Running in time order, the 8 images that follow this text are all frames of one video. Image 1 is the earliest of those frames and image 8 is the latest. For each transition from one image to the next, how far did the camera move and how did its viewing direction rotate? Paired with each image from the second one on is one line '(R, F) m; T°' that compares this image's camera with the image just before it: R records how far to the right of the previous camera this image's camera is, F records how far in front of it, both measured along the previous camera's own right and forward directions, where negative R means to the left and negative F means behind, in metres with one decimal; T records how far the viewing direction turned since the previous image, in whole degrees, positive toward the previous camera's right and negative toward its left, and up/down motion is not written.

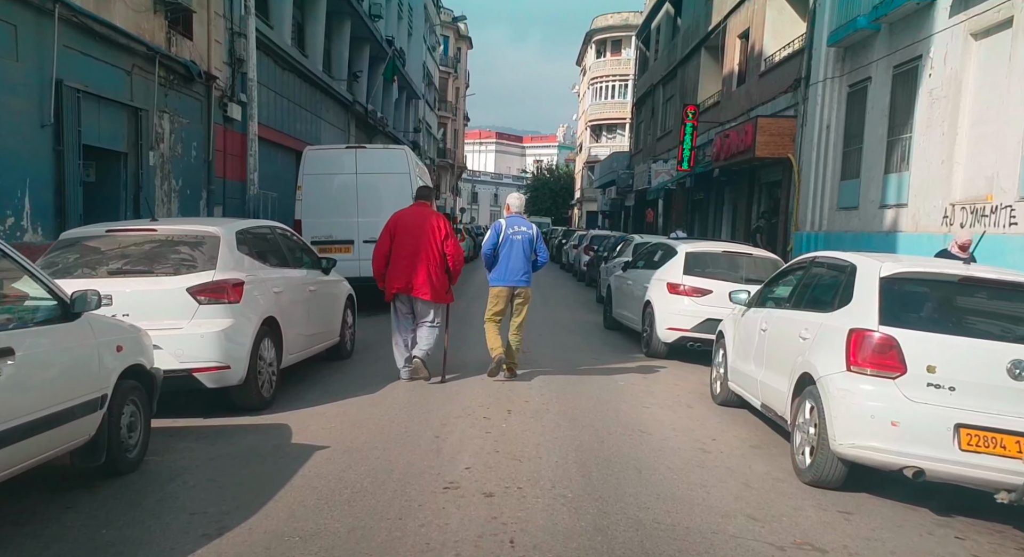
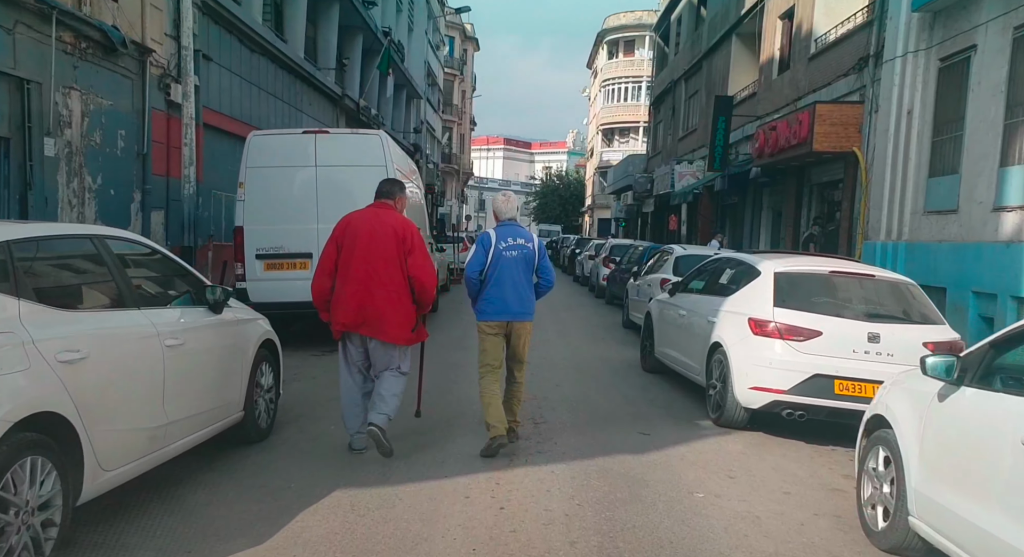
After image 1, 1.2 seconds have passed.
(0.0, +3.0) m; -1°
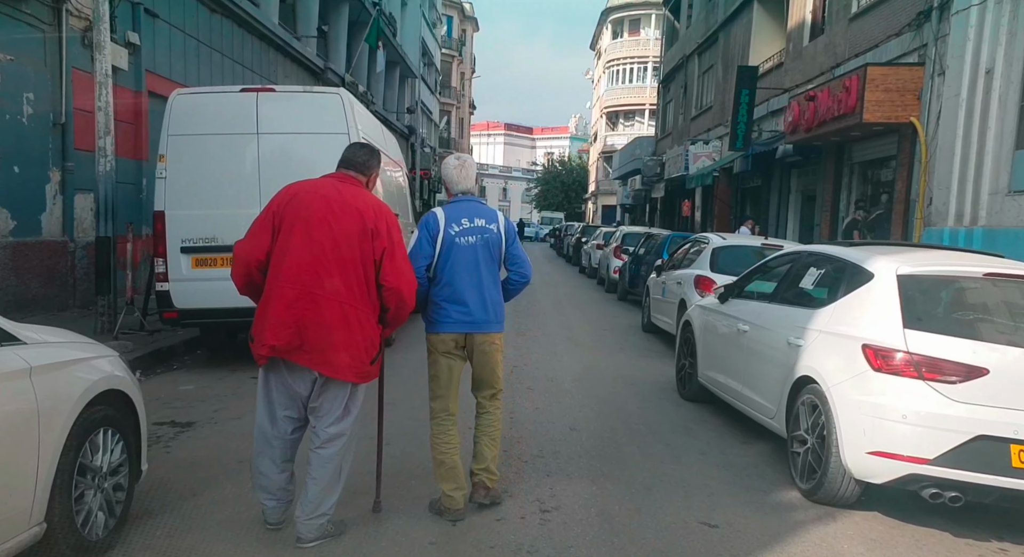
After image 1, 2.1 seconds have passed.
(0.0, +2.1) m; 0°
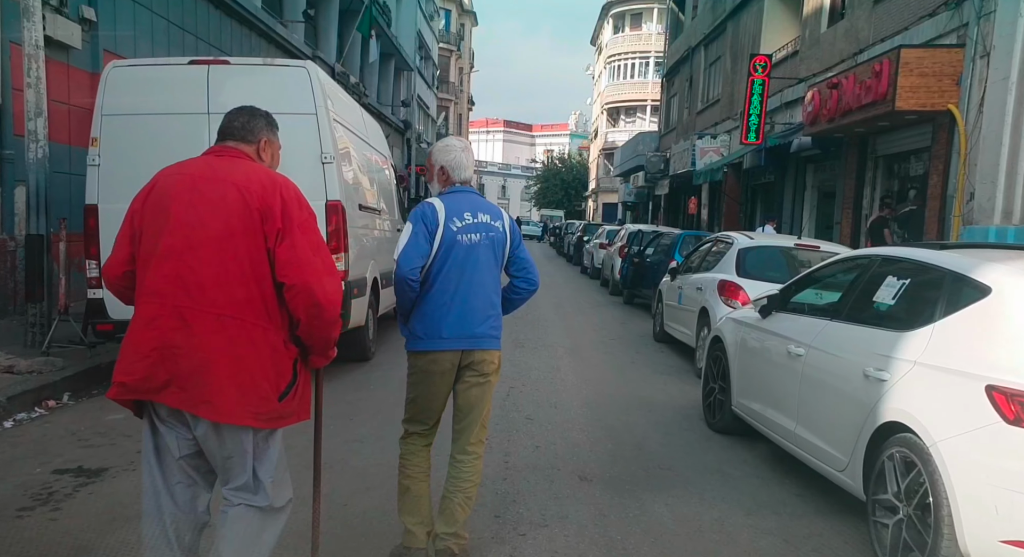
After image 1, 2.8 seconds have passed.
(0.0, +1.2) m; 0°
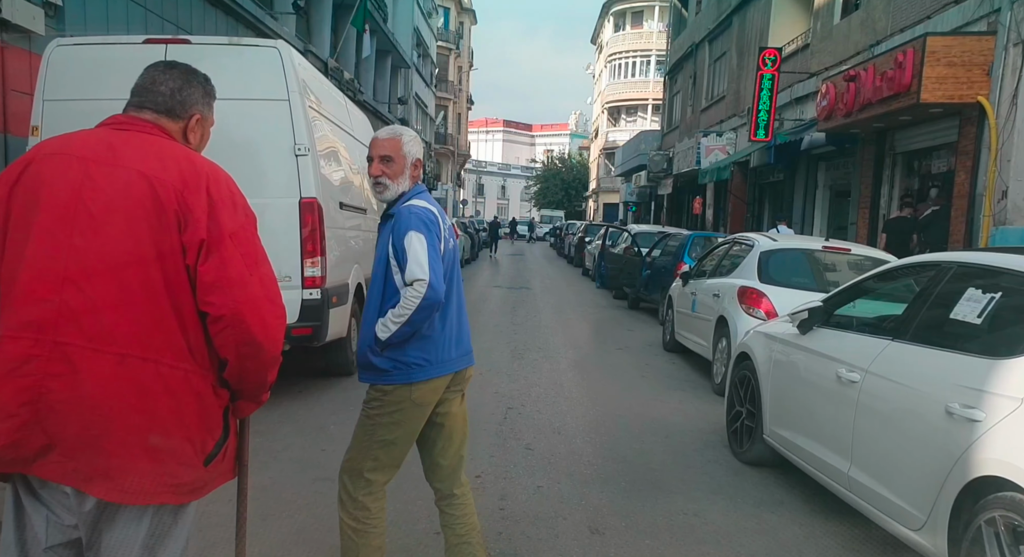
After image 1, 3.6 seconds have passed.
(0.0, +0.8) m; 0°
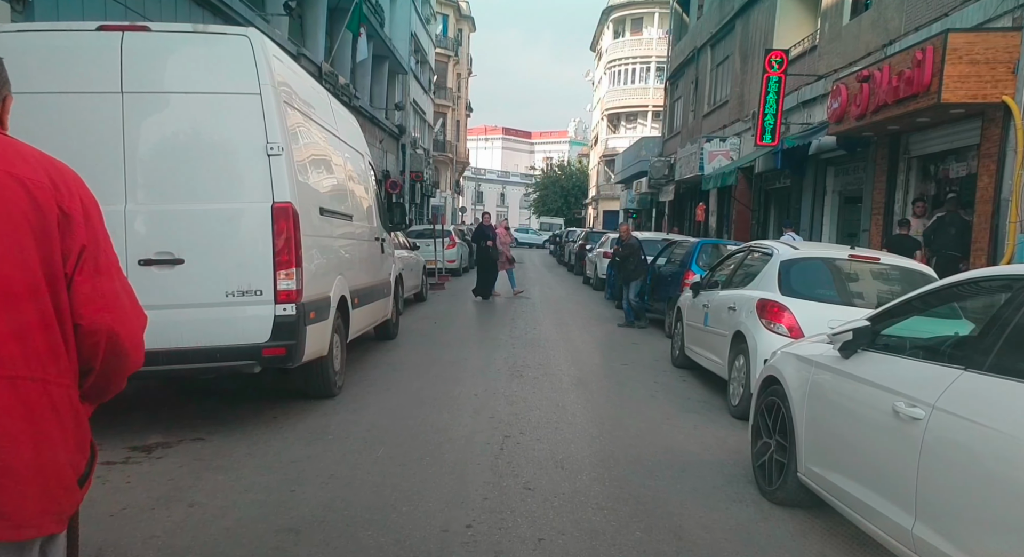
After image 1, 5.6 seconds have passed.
(0.0, +0.6) m; 0°
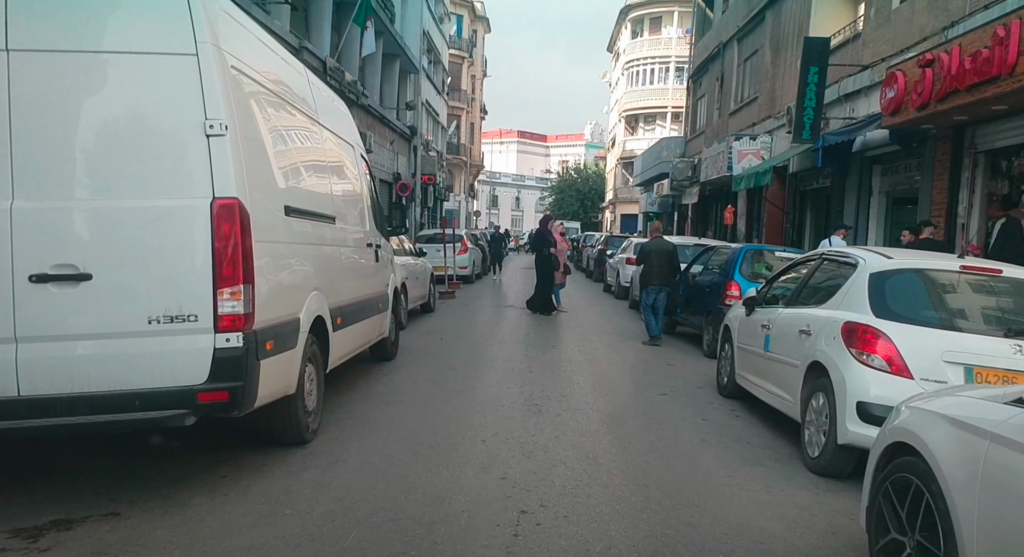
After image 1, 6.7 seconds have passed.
(0.0, +1.4) m; -1°
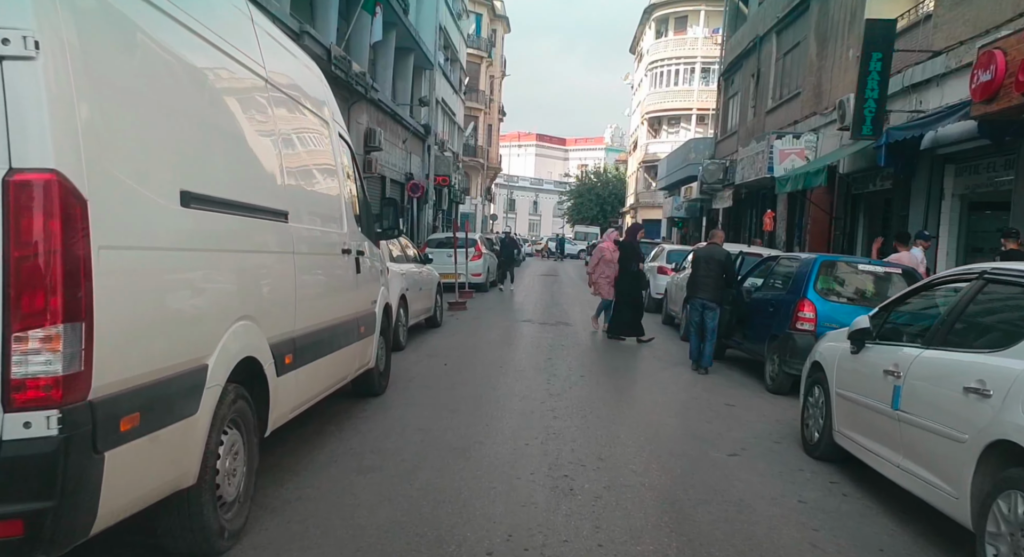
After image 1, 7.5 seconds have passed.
(0.0, +1.9) m; -1°
